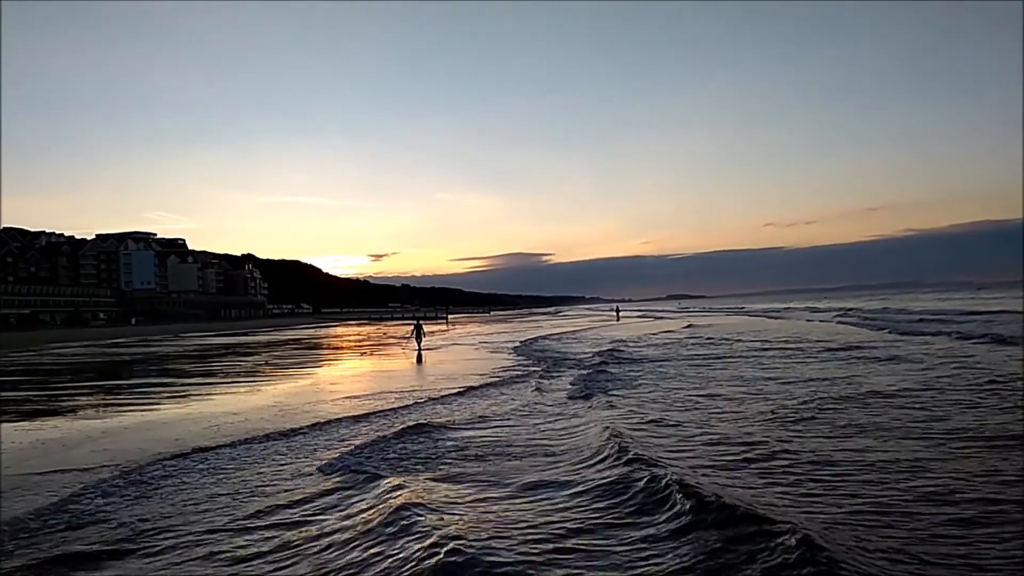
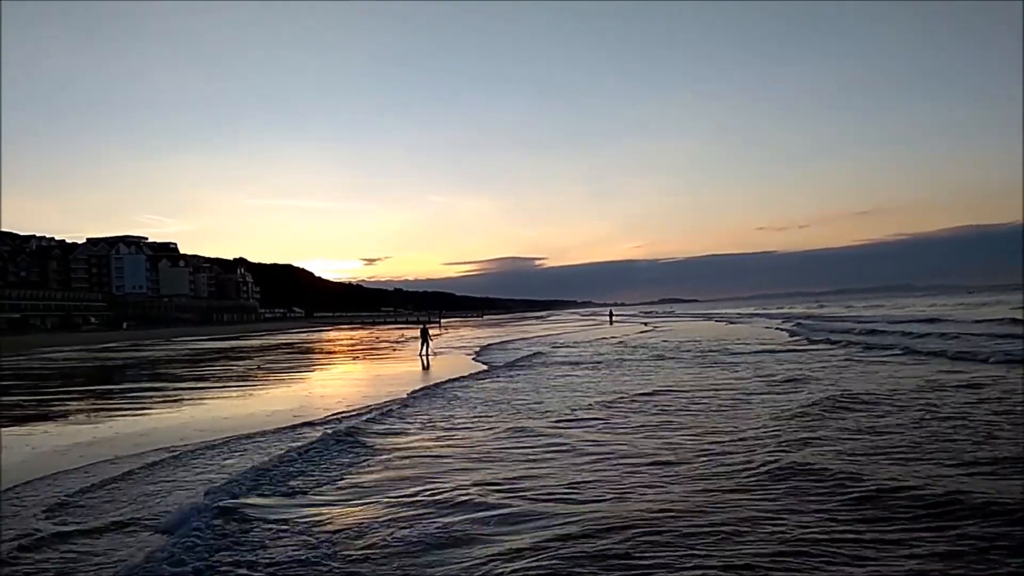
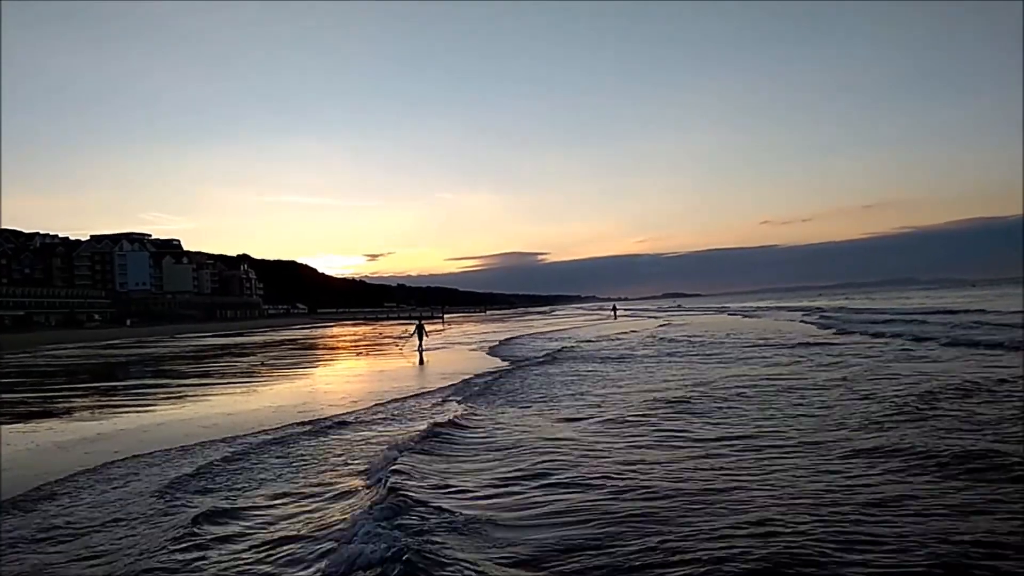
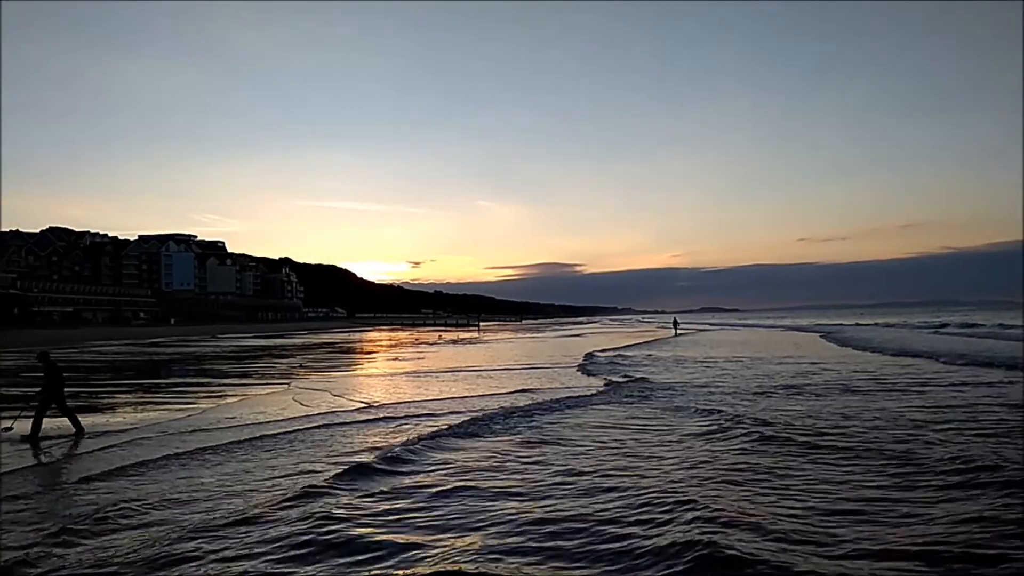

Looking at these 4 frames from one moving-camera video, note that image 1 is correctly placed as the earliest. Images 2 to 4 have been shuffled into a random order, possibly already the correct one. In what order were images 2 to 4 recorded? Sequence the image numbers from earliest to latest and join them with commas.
3, 2, 4
